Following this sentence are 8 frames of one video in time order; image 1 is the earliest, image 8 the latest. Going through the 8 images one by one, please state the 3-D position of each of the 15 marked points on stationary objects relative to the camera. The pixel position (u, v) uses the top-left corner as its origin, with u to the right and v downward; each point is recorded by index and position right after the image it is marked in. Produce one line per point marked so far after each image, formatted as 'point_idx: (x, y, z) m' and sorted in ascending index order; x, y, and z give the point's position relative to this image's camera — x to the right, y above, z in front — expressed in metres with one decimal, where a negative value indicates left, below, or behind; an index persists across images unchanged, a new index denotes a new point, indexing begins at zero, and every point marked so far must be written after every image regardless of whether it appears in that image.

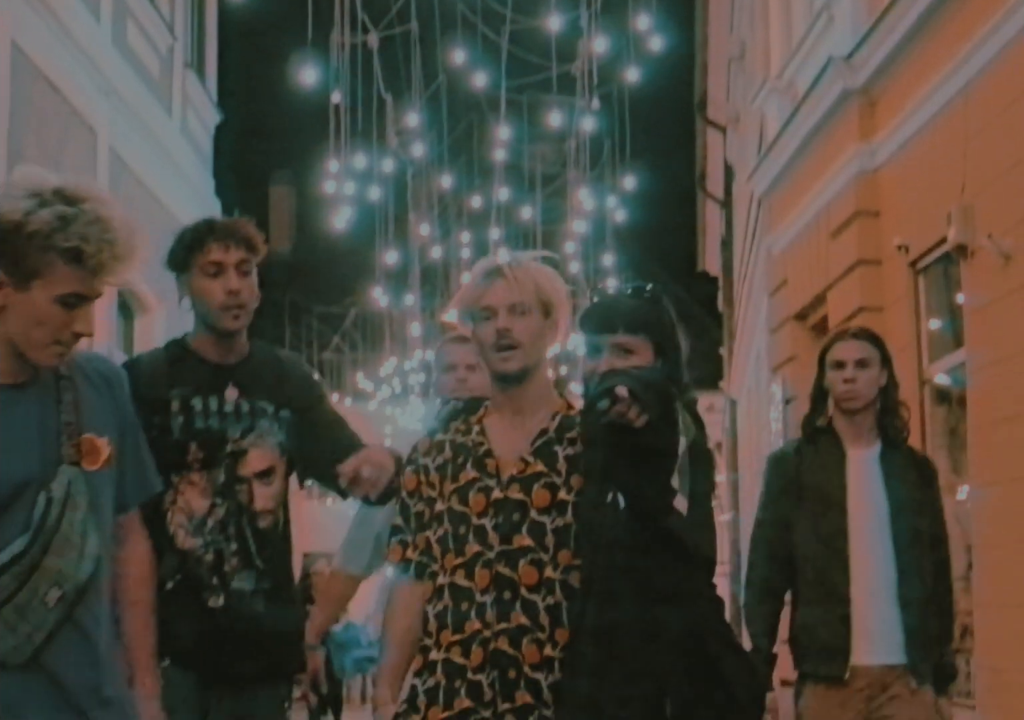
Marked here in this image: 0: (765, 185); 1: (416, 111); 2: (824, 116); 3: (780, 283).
0: (+2.2, +1.5, +14.4) m
1: (-0.8, +2.2, +14.6) m
2: (+2.3, +1.8, +12.3) m
3: (+2.3, +0.7, +14.0) m
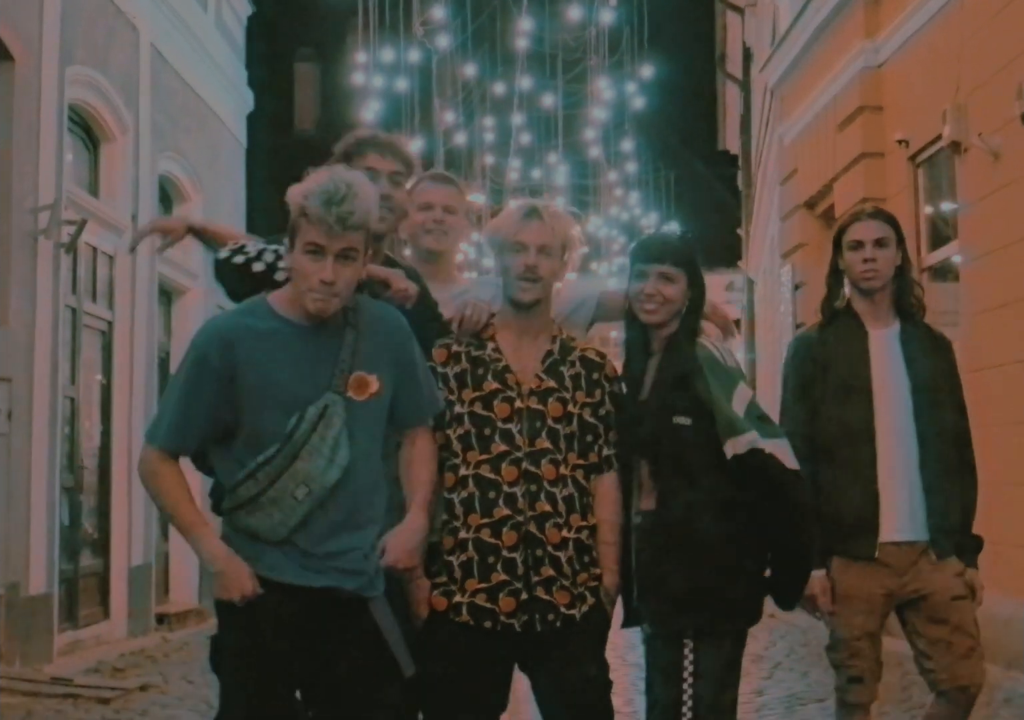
0: (+2.4, +2.6, +15.0) m
1: (-0.6, +3.2, +15.1) m
2: (+2.5, +2.7, +12.8) m
3: (+2.5, +1.7, +14.6) m
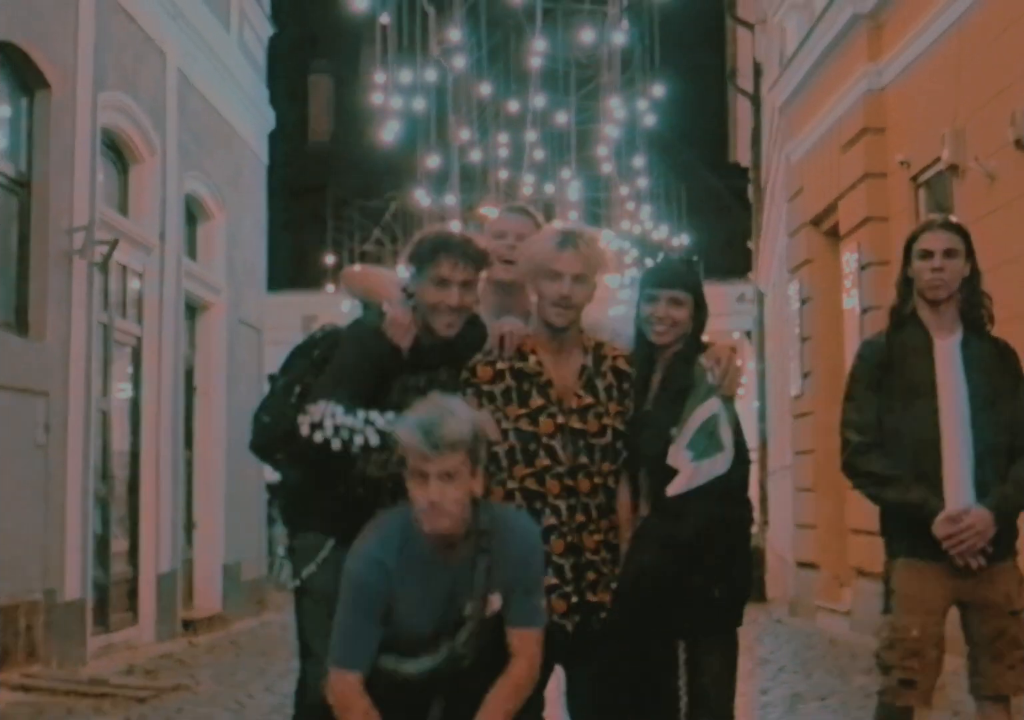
0: (+2.5, +2.4, +15.4) m
1: (-0.5, +3.1, +15.5) m
2: (+2.6, +2.6, +13.2) m
3: (+2.6, +1.6, +15.0) m
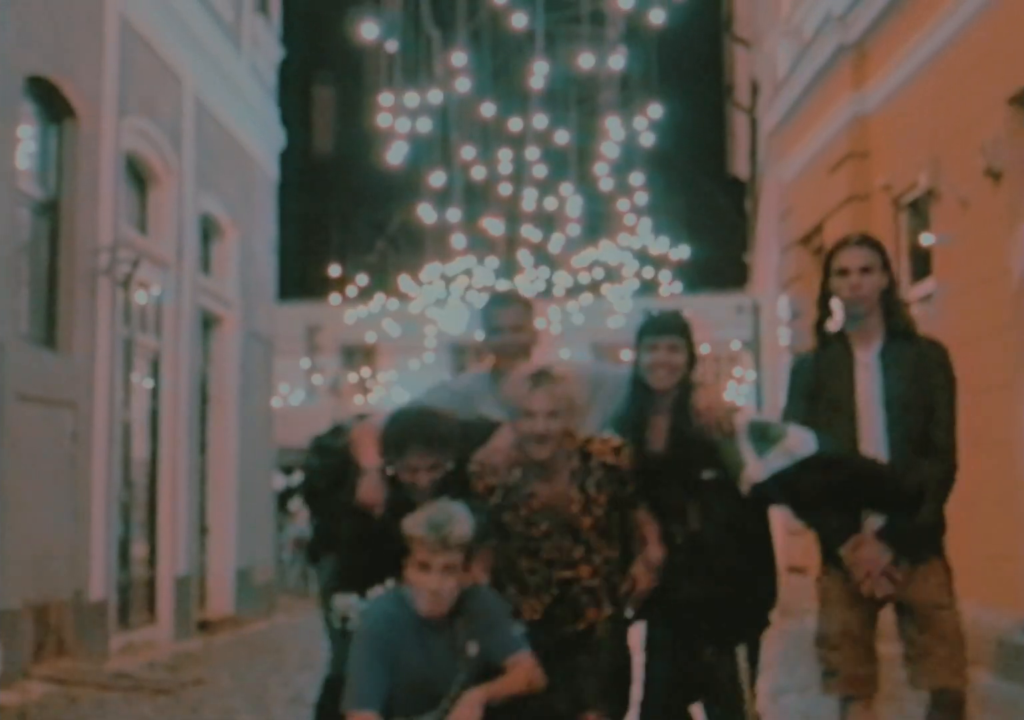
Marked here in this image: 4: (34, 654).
0: (+2.5, +2.3, +16.0) m
1: (-0.5, +3.0, +16.1) m
2: (+2.6, +2.5, +13.8) m
3: (+2.6, +1.4, +15.6) m
4: (-2.7, -1.7, +9.5) m
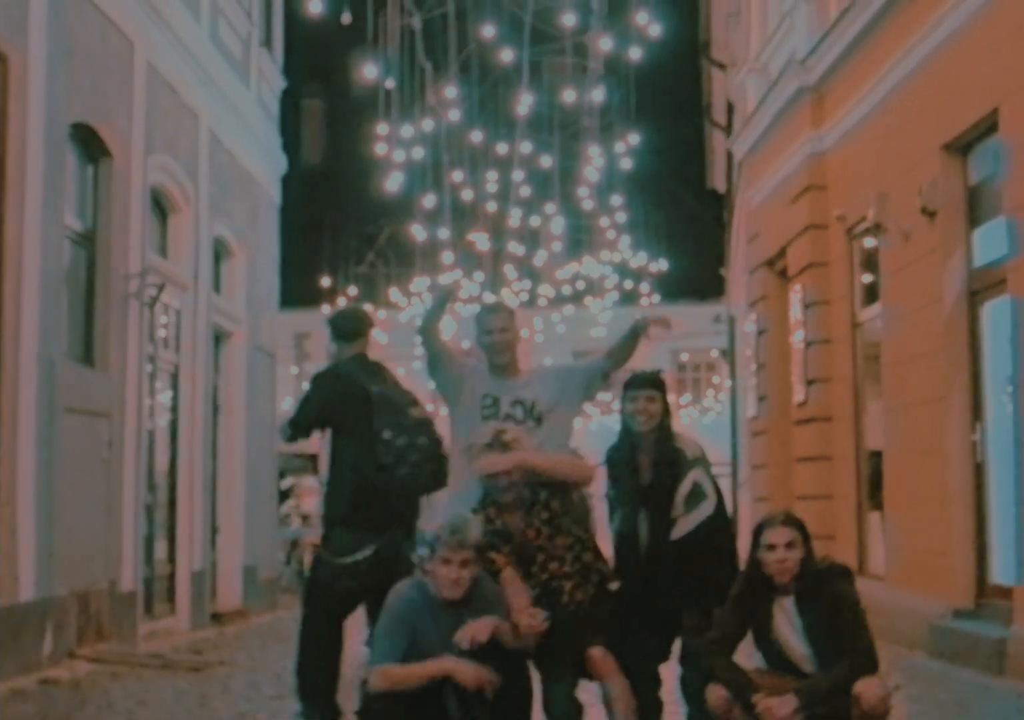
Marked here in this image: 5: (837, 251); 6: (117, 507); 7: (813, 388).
0: (+2.4, +2.2, +17.2) m
1: (-0.6, +2.9, +17.4) m
2: (+2.5, +2.3, +15.1) m
3: (+2.5, +1.3, +16.9) m
4: (-2.8, -1.8, +10.7) m
5: (+2.7, +0.9, +13.7) m
6: (-2.8, -1.0, +11.8) m
7: (+2.5, -0.2, +14.0) m
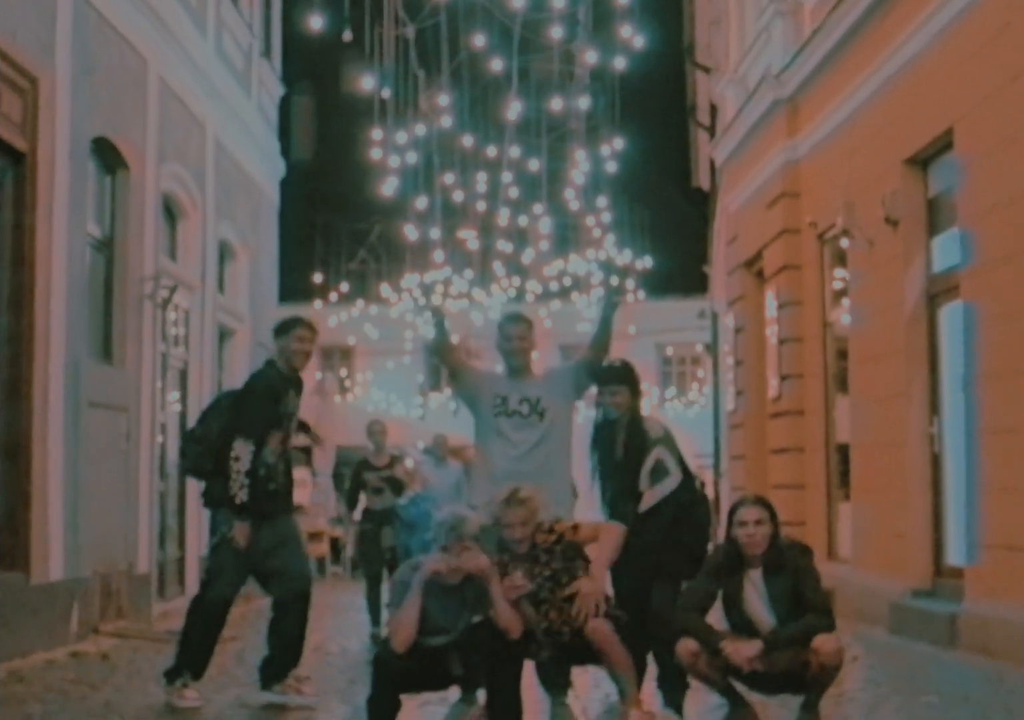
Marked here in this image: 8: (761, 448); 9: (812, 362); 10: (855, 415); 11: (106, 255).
0: (+2.3, +2.2, +18.1) m
1: (-0.7, +2.9, +18.2) m
2: (+2.4, +2.4, +15.9) m
3: (+2.4, +1.3, +17.7) m
4: (-2.9, -1.8, +11.5) m
5: (+2.6, +0.9, +14.6) m
6: (-2.9, -1.0, +12.6) m
7: (+2.5, -0.2, +14.8) m
8: (+2.5, -0.9, +16.5) m
9: (+2.6, 0.0, +14.5) m
10: (+2.7, -0.4, +13.2) m
11: (-3.0, +0.8, +12.4) m
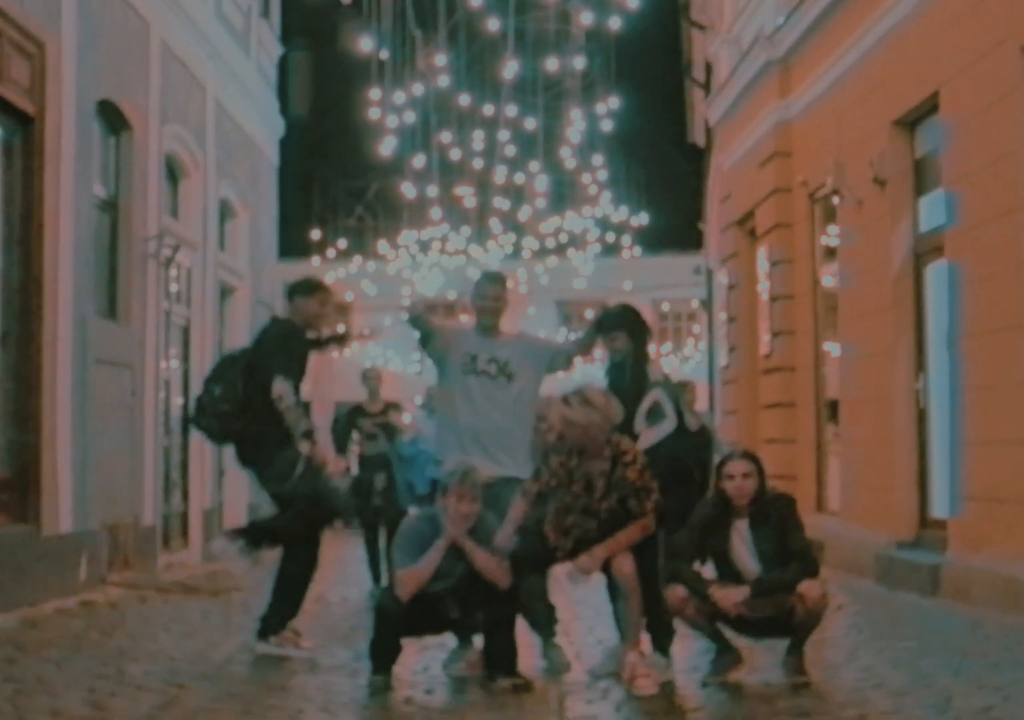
0: (+2.3, +2.7, +18.3) m
1: (-0.8, +3.4, +18.4) m
2: (+2.4, +2.8, +16.1) m
3: (+2.3, +1.8, +18.0) m
4: (-2.9, -1.5, +11.8) m
5: (+2.6, +1.3, +14.9) m
6: (-2.9, -0.7, +12.9) m
7: (+2.4, +0.2, +15.1) m
8: (+2.4, -0.4, +16.8) m
9: (+2.6, +0.4, +14.8) m
10: (+2.7, -0.1, +13.5) m
11: (-3.1, +1.1, +12.6) m
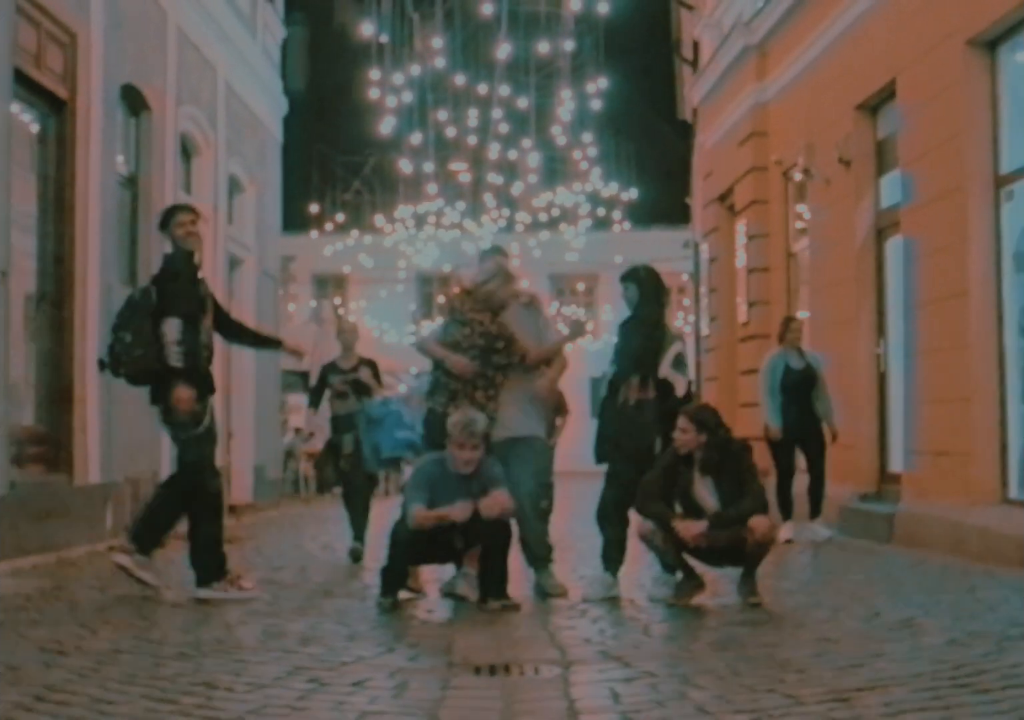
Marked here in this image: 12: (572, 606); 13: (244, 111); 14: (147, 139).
0: (+2.2, +3.1, +19.2) m
1: (-0.8, +3.7, +19.3) m
2: (+2.3, +3.1, +17.1) m
3: (+2.2, +2.2, +18.9) m
4: (-3.0, -1.2, +12.8) m
5: (+2.5, +1.6, +15.8) m
6: (-3.0, -0.4, +13.9) m
7: (+2.4, +0.5, +16.1) m
8: (+2.4, -0.1, +17.8) m
9: (+2.5, +0.7, +15.7) m
10: (+2.6, +0.2, +14.4) m
11: (-3.1, +1.4, +13.6) m
12: (+0.3, -1.2, +7.9) m
13: (-2.9, +2.7, +18.1) m
14: (-3.0, +1.8, +13.8) m
